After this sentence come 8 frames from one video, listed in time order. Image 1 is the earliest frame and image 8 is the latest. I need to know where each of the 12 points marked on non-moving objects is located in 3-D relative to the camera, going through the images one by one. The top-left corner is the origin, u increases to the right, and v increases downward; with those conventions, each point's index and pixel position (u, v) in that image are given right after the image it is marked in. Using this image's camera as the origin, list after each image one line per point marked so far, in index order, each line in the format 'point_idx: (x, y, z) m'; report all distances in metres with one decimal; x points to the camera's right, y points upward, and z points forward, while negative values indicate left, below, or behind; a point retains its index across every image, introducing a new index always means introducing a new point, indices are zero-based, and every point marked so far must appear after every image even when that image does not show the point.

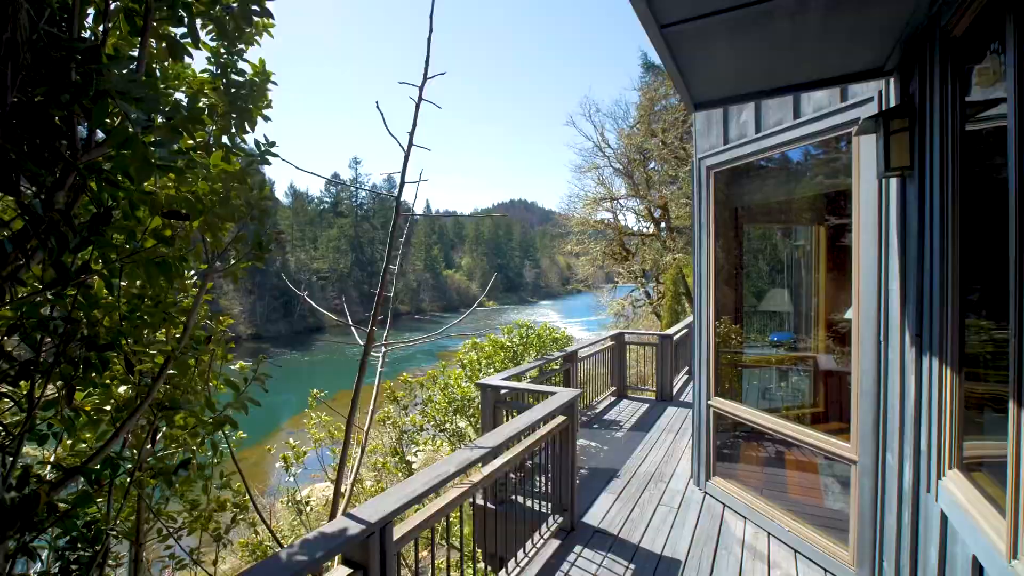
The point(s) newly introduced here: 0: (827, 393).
0: (+1.8, -0.6, +3.2) m
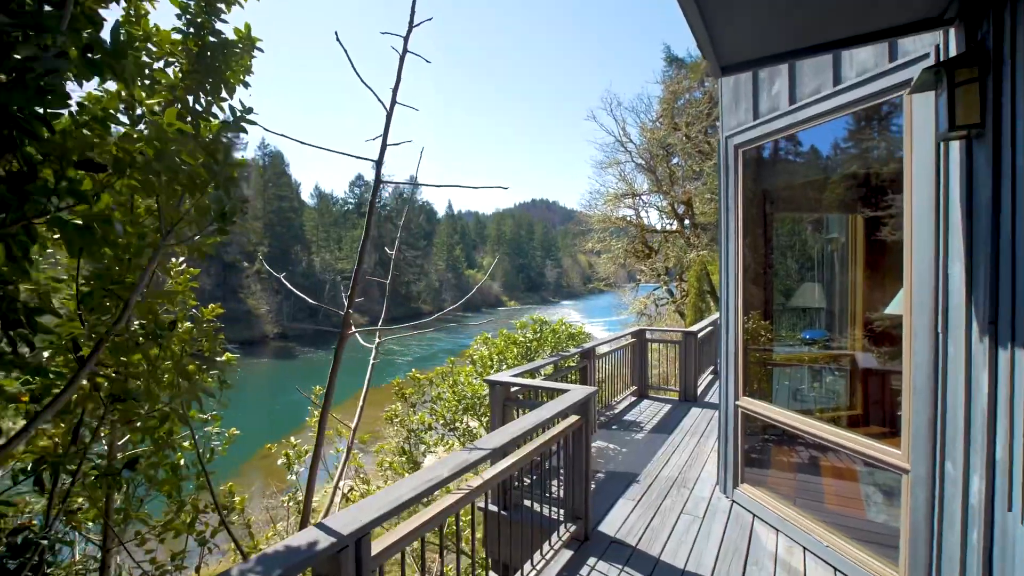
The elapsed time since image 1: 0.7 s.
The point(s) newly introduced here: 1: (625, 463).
0: (+1.9, -0.6, +2.9) m
1: (+0.9, -1.4, +4.2) m
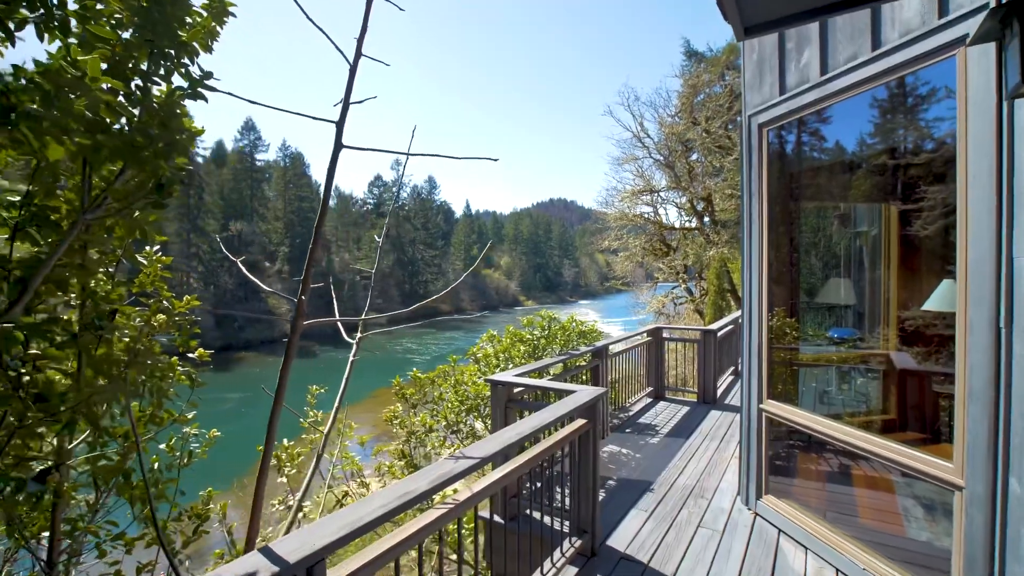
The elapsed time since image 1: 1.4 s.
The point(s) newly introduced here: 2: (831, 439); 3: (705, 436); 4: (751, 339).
0: (+1.9, -0.5, +2.6) m
1: (+0.9, -1.3, +3.9) m
2: (+1.7, -0.8, +2.9) m
3: (+1.6, -1.3, +4.5) m
4: (+1.6, -0.4, +3.5) m
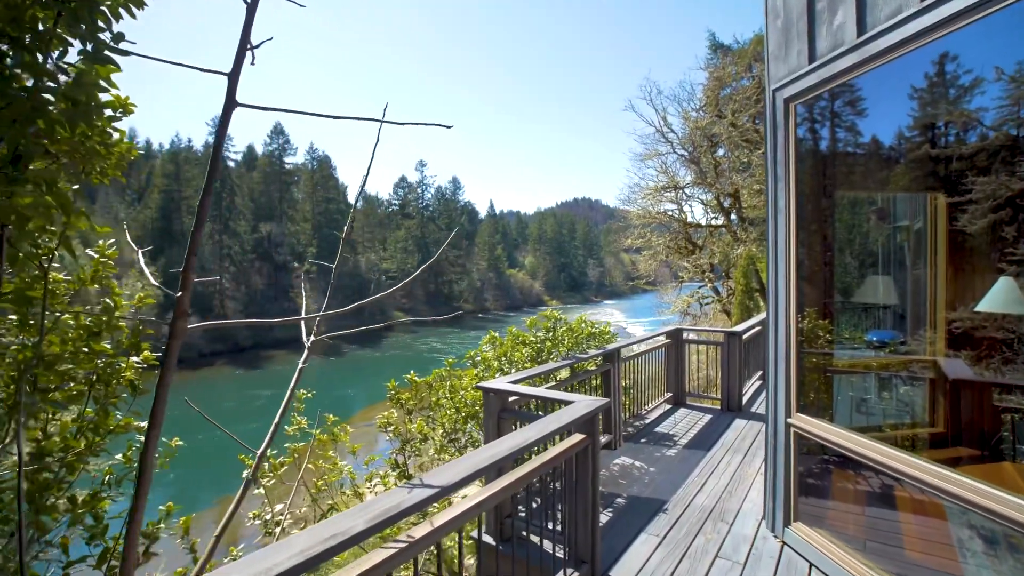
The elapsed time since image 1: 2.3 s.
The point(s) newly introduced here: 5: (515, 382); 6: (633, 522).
0: (+1.9, -0.5, +2.2) m
1: (+0.9, -1.3, +3.6) m
2: (+1.7, -0.8, +2.6) m
3: (+1.7, -1.2, +4.1) m
4: (+1.6, -0.4, +3.1) m
5: (0.0, -0.5, +2.6) m
6: (+0.7, -1.4, +3.2) m
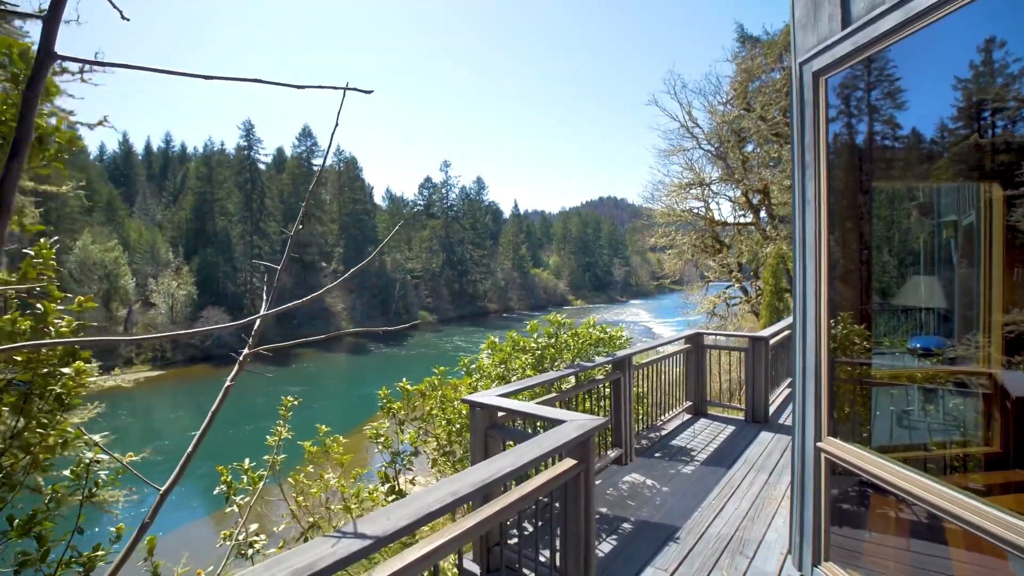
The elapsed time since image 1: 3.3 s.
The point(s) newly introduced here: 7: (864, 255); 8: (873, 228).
0: (+1.8, -0.5, +1.9) m
1: (+0.9, -1.3, +3.3) m
2: (+1.7, -0.8, +2.2) m
3: (+1.7, -1.3, +3.8) m
4: (+1.5, -0.4, +2.8) m
5: (0.0, -0.5, +2.4) m
6: (+0.7, -1.4, +2.9) m
7: (+1.5, +0.1, +2.4) m
8: (+1.6, +0.2, +2.4) m
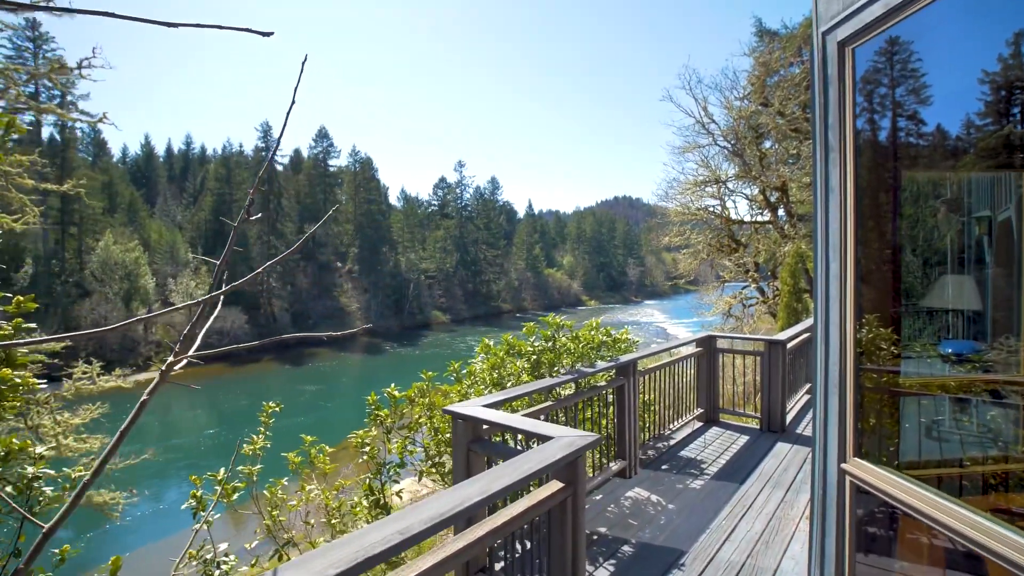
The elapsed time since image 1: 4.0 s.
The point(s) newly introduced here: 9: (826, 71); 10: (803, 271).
0: (+1.8, -0.5, +1.6) m
1: (+0.9, -1.3, +3.1) m
2: (+1.6, -0.8, +2.0) m
3: (+1.7, -1.3, +3.5) m
4: (+1.5, -0.4, +2.5) m
5: (-0.1, -0.5, +2.2) m
6: (+0.7, -1.4, +2.7) m
7: (+1.5, +0.1, +2.1) m
8: (+1.5, +0.2, +2.1) m
9: (+1.5, +1.0, +2.5) m
10: (+7.0, +0.4, +12.7) m
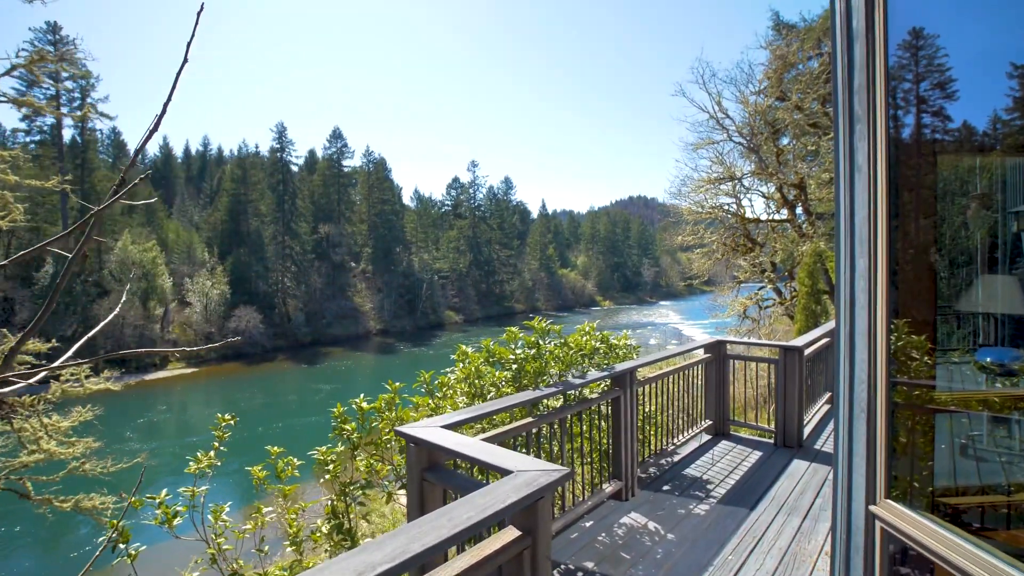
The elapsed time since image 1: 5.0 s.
0: (+1.6, -0.5, +1.3) m
1: (+0.8, -1.3, +2.7) m
2: (+1.5, -0.8, +1.6) m
3: (+1.6, -1.3, +3.2) m
4: (+1.4, -0.4, +2.2) m
5: (-0.2, -0.5, +1.9) m
6: (+0.6, -1.4, +2.3) m
7: (+1.4, +0.1, +1.8) m
8: (+1.4, +0.2, +1.8) m
9: (+1.4, +1.0, +2.2) m
10: (+7.1, +0.4, +12.2) m
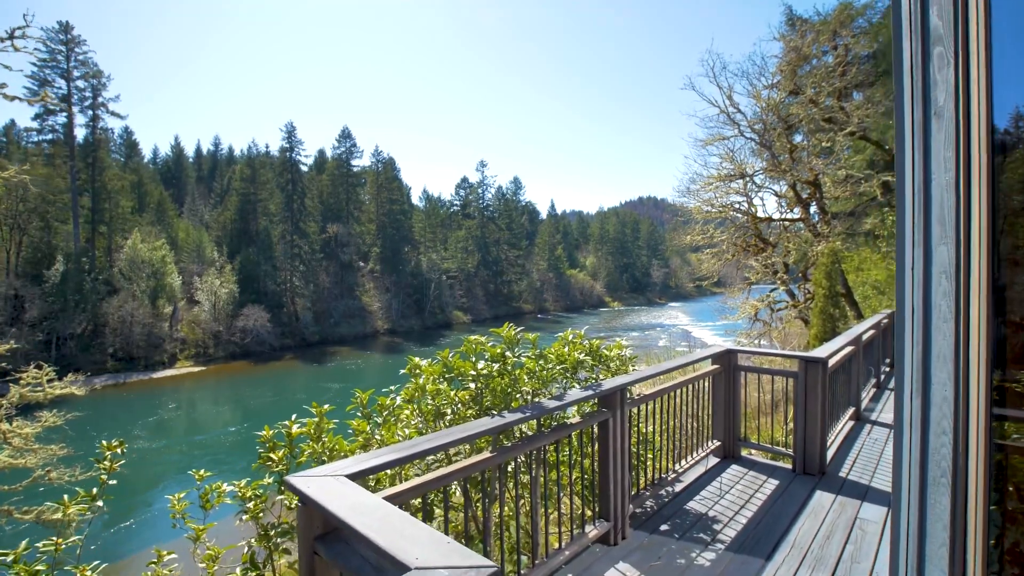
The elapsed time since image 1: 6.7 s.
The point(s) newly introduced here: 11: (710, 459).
0: (+1.5, -0.6, +0.8) m
1: (+0.7, -1.3, +2.2) m
2: (+1.3, -0.8, +1.1) m
3: (+1.5, -1.3, +2.7) m
4: (+1.2, -0.4, +1.7) m
5: (-0.3, -0.5, +1.4) m
6: (+0.4, -1.4, +1.9) m
7: (+1.2, +0.1, +1.3) m
8: (+1.2, +0.2, +1.3) m
9: (+1.2, +1.0, +1.7) m
10: (+7.1, +0.3, +11.6) m
11: (+1.5, -1.2, +3.9) m
